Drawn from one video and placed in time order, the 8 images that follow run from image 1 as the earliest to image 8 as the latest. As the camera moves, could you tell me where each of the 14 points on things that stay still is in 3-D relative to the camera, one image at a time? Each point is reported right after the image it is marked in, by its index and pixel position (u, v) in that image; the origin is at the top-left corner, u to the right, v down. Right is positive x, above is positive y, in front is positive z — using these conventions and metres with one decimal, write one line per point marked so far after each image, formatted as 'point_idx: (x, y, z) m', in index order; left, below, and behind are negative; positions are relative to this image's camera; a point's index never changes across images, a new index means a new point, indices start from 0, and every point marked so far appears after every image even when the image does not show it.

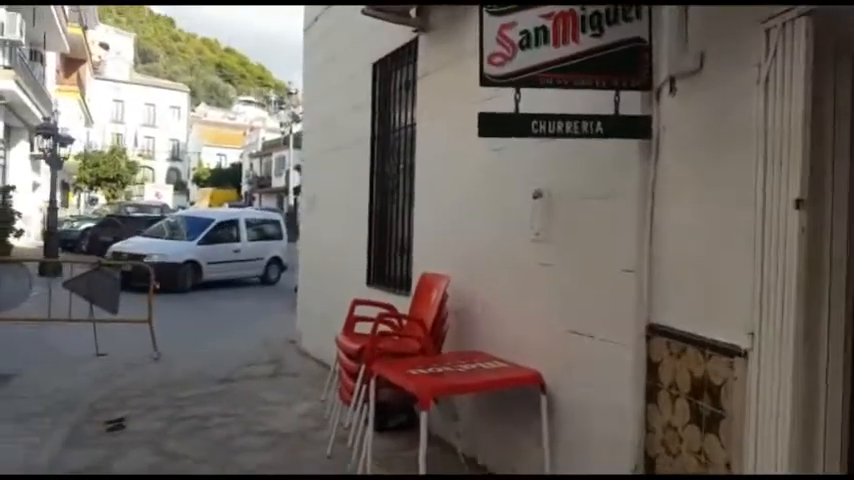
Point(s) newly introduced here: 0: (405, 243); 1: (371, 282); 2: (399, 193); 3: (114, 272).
0: (-0.2, 0.0, +6.8) m
1: (-0.6, -0.5, +7.4) m
2: (-0.3, +0.5, +6.9) m
3: (-4.2, -0.4, +8.9) m
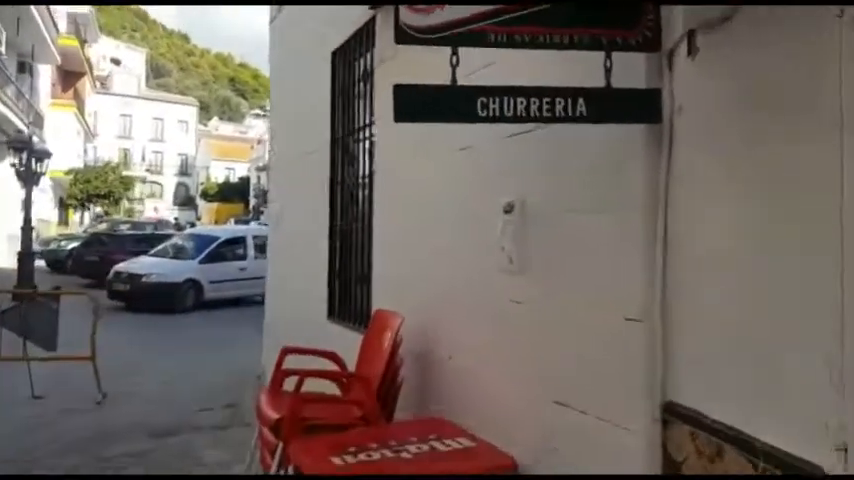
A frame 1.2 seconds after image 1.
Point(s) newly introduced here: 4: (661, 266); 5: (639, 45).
0: (-0.5, -0.2, +5.5) m
1: (-0.9, -0.7, +6.2) m
2: (-0.6, +0.3, +5.7) m
3: (-4.4, -0.7, +7.7) m
4: (+1.0, -0.1, +2.7) m
5: (+0.9, +0.8, +2.6) m
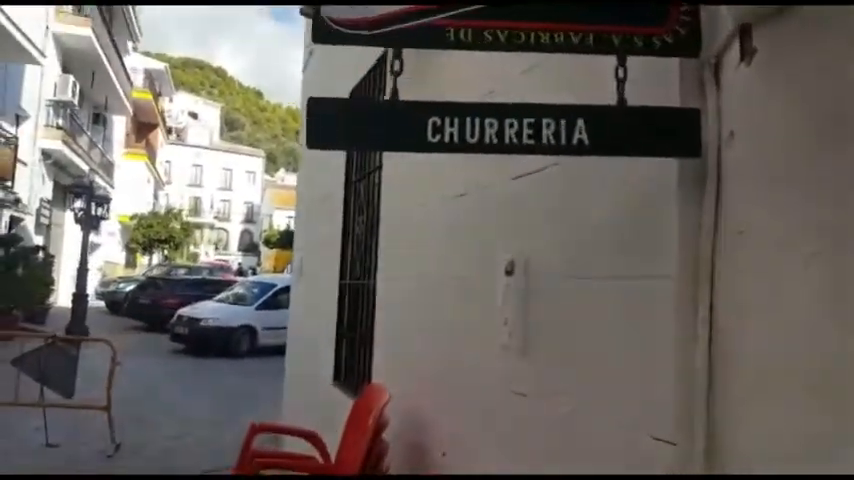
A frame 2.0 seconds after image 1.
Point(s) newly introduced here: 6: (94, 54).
0: (-0.4, -0.7, +4.8) m
1: (-0.8, -1.2, +5.5) m
2: (-0.5, -0.1, +5.0) m
3: (-4.1, -1.2, +7.4) m
4: (+0.8, -0.4, +1.9) m
5: (+0.7, +0.6, +1.9) m
6: (-8.9, +4.9, +16.9) m
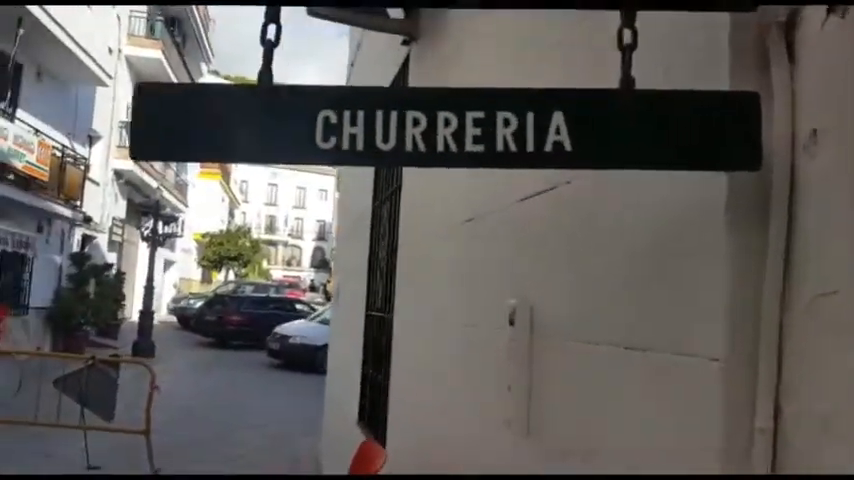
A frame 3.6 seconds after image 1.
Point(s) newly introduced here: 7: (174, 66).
0: (-0.3, -0.9, +4.3) m
1: (-0.5, -1.4, +4.9) m
2: (-0.3, -0.3, +4.5) m
3: (-3.6, -1.5, +7.2) m
4: (+0.6, -0.5, +1.2) m
5: (+0.5, +0.4, +1.2) m
6: (-7.2, +4.5, +17.4) m
7: (-7.0, +4.9, +17.7) m
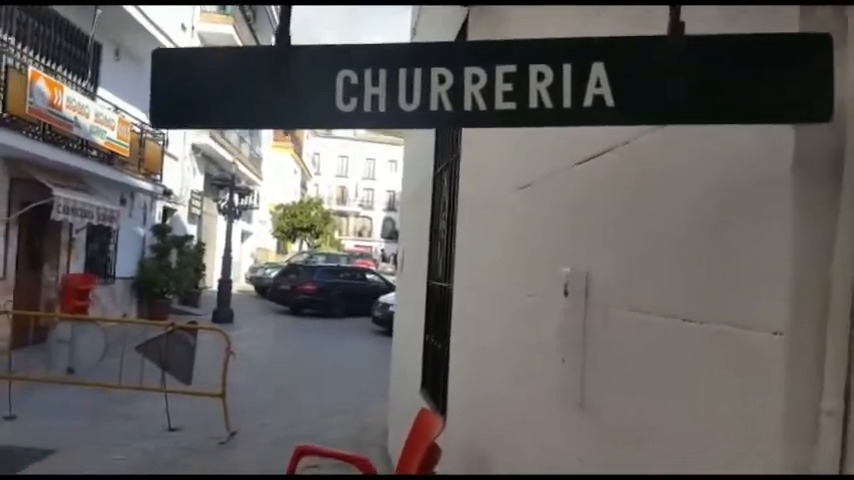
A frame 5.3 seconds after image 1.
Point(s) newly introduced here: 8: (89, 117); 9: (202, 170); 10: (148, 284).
0: (+0.1, -0.6, +4.2) m
1: (0.0, -1.2, +5.0) m
2: (+0.2, -0.1, +4.4) m
3: (-2.8, -1.1, +7.5) m
4: (+0.7, -0.4, +1.1) m
5: (+0.6, +0.5, +1.1) m
6: (-5.3, +5.2, +17.8) m
7: (-5.2, +5.7, +18.1) m
8: (-6.2, +2.3, +11.6) m
9: (-6.9, +2.1, +19.3) m
10: (-6.2, -1.0, +14.2) m
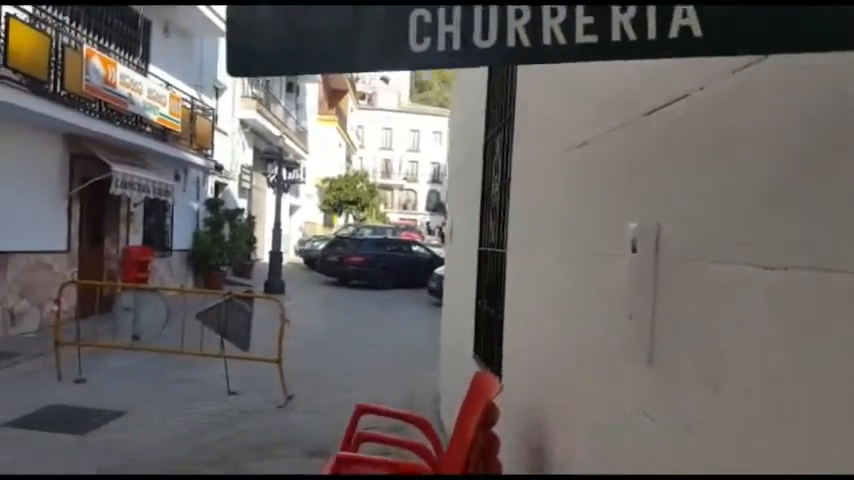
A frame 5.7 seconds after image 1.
0: (+0.5, -0.4, +4.2) m
1: (+0.4, -0.9, +5.0) m
2: (+0.5, +0.1, +4.4) m
3: (-2.2, -0.8, +7.8) m
4: (+0.8, -0.3, +1.0) m
5: (+0.7, +0.6, +1.0) m
6: (-4.1, +6.0, +17.8) m
7: (-3.9, +6.4, +18.1) m
8: (-5.3, +2.7, +11.9) m
9: (-5.5, +2.9, +19.6) m
10: (-5.1, -0.4, +14.6) m
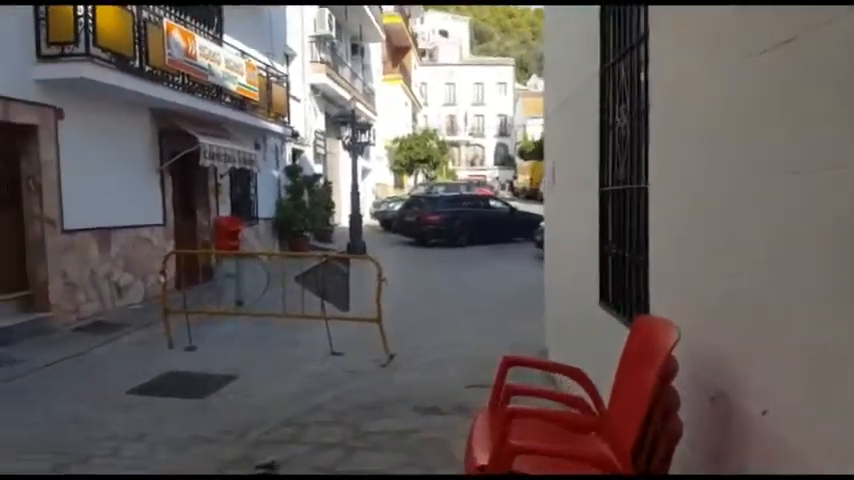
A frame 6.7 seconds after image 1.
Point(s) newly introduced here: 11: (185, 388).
0: (+1.3, 0.0, +3.9) m
1: (+1.3, -0.5, +4.7) m
2: (+1.3, +0.5, +4.1) m
3: (-1.0, -0.3, +7.7) m
4: (+1.3, -0.1, +0.7) m
5: (+1.1, +0.8, +0.6) m
6: (-2.3, +7.0, +17.5) m
7: (-2.1, +7.5, +17.8) m
8: (-3.9, +3.3, +11.9) m
9: (-3.3, +4.0, +19.6) m
10: (-3.2, +0.4, +14.8) m
11: (-2.5, -1.5, +6.6) m
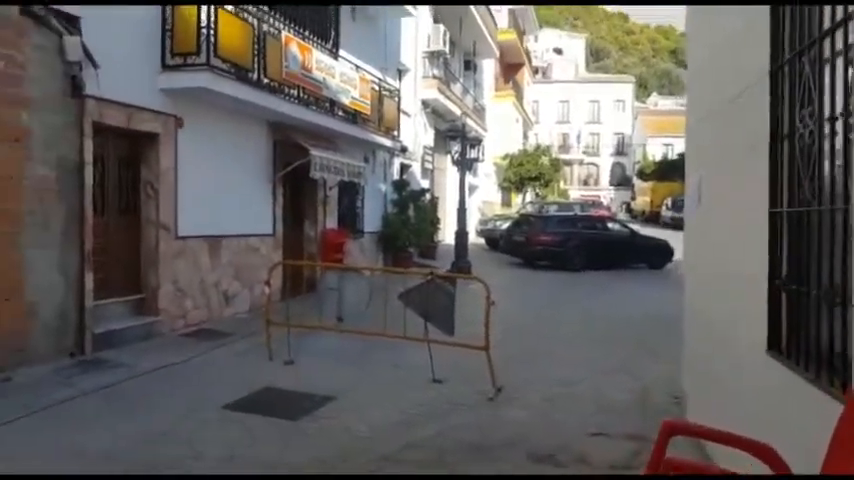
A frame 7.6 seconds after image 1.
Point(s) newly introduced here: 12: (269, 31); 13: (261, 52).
0: (+2.0, -0.2, +3.1) m
1: (+2.1, -0.7, +3.8) m
2: (+2.0, +0.3, +3.2) m
3: (+0.3, -0.5, +7.2) m
4: (+1.4, -0.2, -0.1) m
5: (+1.3, +0.7, -0.2) m
6: (+0.9, +6.6, +17.2) m
7: (+1.1, +7.0, +17.5) m
8: (-1.8, +3.1, +11.9) m
9: (+0.1, +3.5, +19.4) m
10: (-0.8, +0.1, +14.5) m
11: (-1.4, -1.6, +6.3) m
12: (-2.6, +3.4, +10.1) m
13: (-2.6, +3.0, +10.0) m
